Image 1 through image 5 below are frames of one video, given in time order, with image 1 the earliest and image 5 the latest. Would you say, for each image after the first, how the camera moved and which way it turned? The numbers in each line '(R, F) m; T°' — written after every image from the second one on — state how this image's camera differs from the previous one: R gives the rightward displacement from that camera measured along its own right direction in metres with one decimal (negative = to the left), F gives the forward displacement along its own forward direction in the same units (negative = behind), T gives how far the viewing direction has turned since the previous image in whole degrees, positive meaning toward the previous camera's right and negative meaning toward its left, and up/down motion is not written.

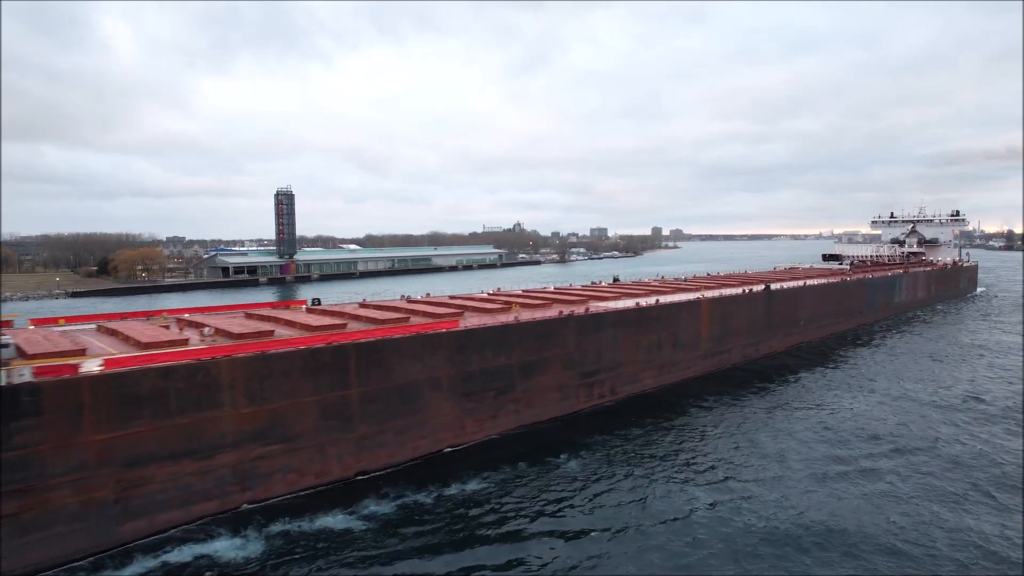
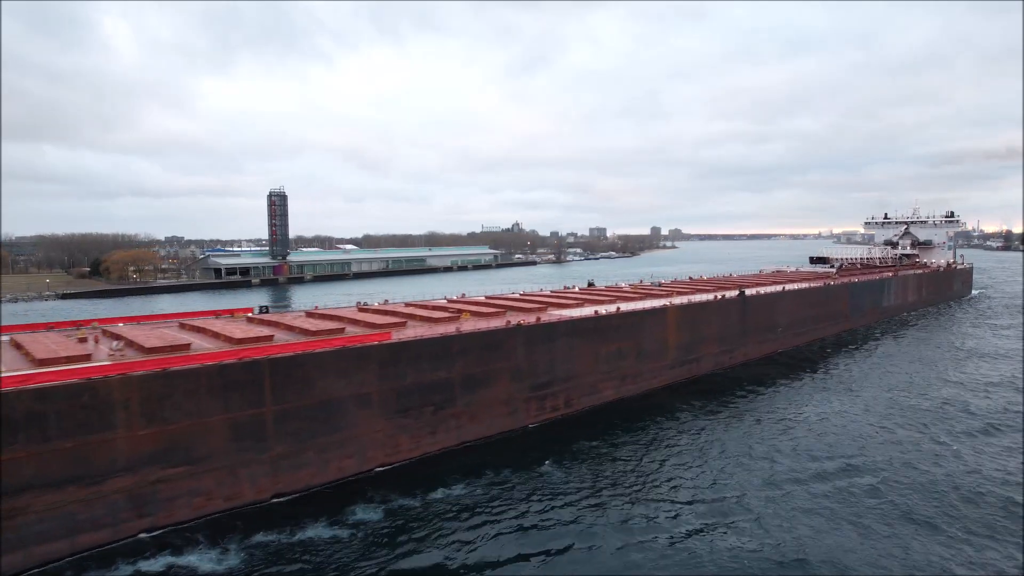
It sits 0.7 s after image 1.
(+1.6, +0.6) m; 0°
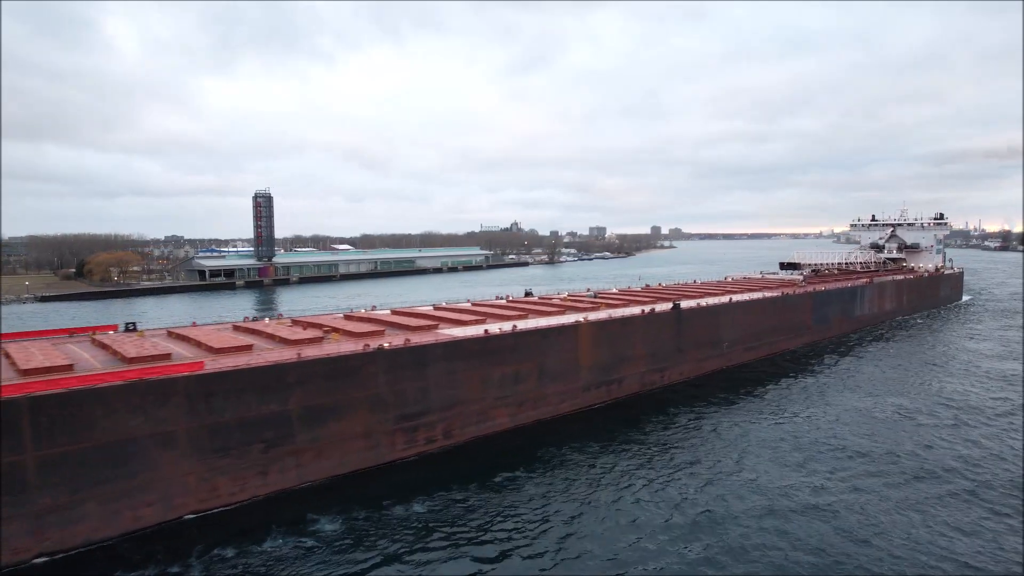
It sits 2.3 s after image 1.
(+3.7, +1.5) m; 0°
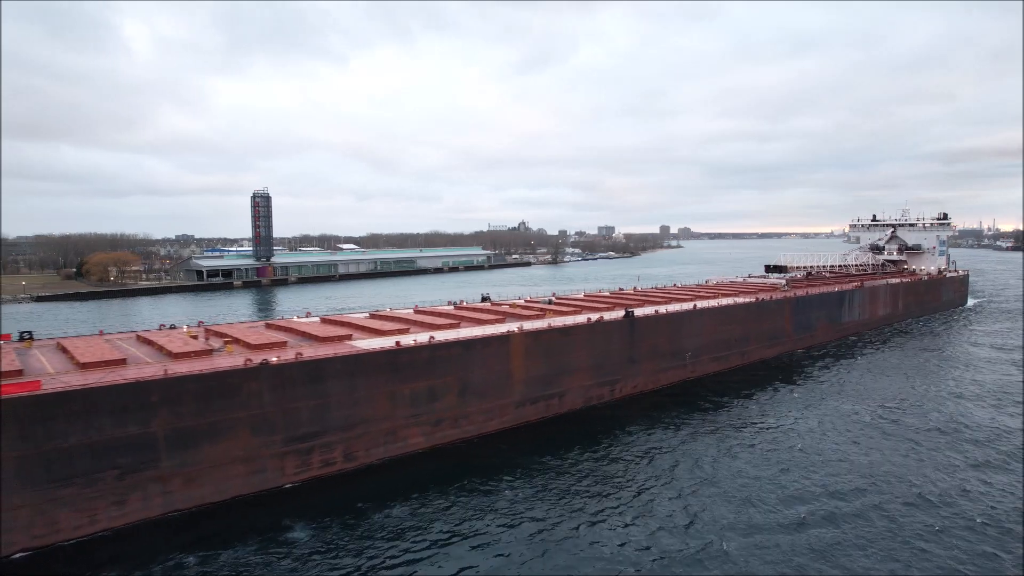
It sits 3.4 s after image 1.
(+2.8, +1.2) m; -1°
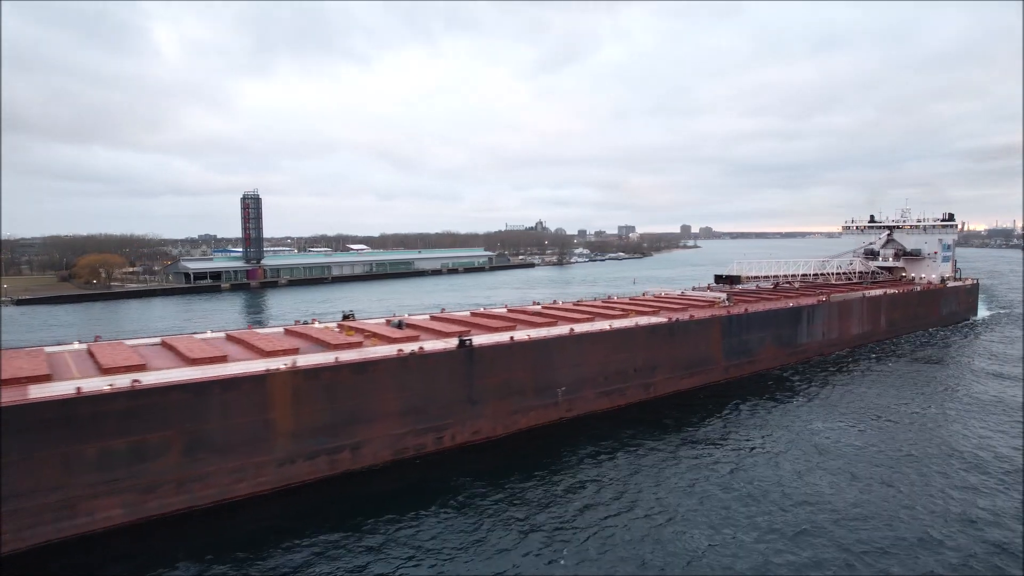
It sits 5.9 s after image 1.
(+7.2, +3.6) m; -3°
